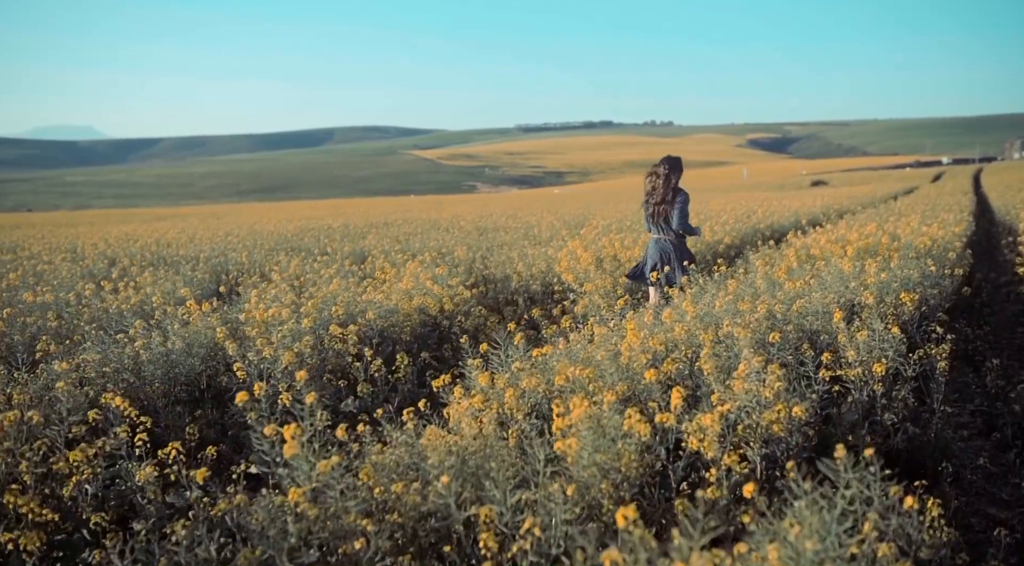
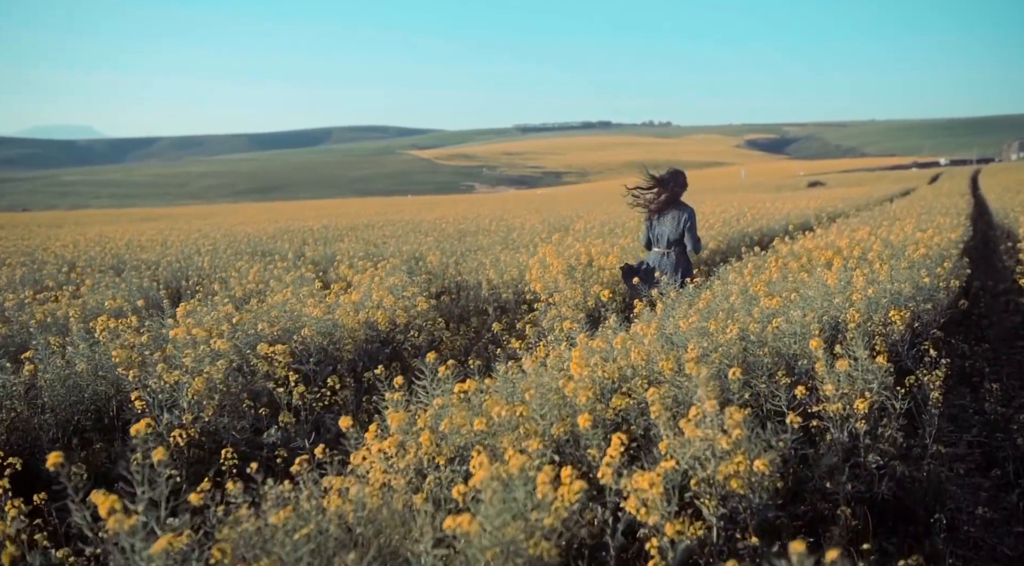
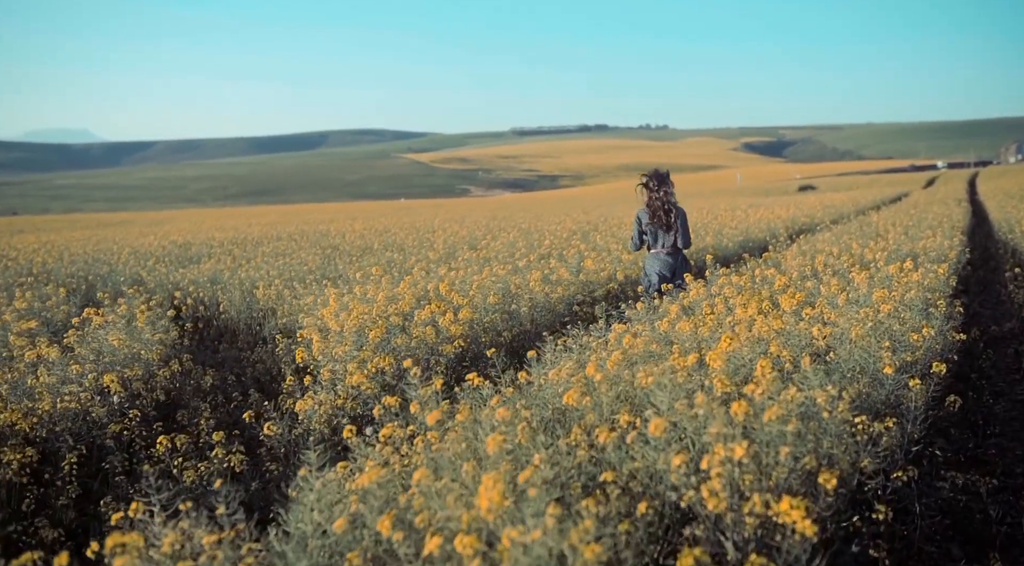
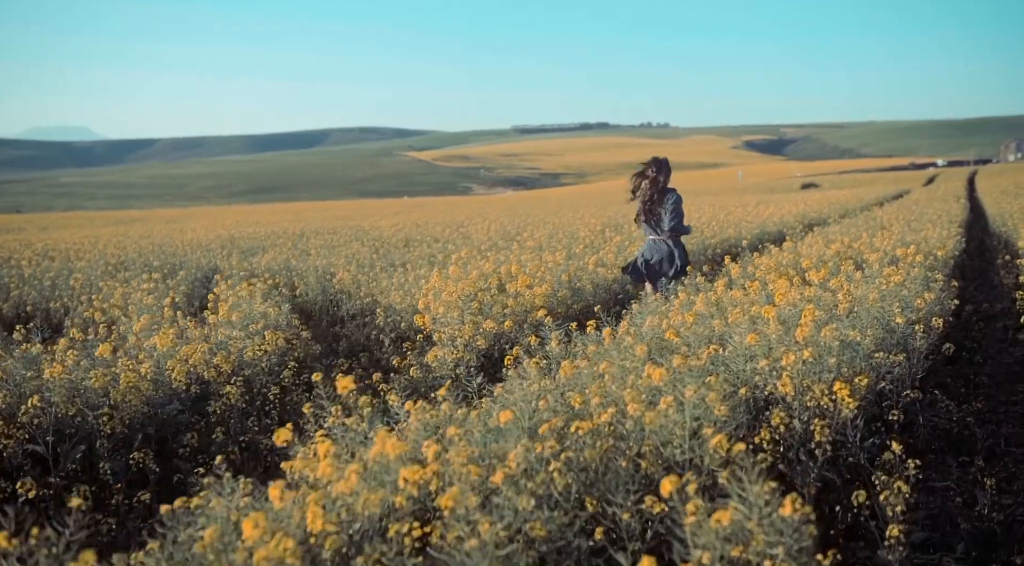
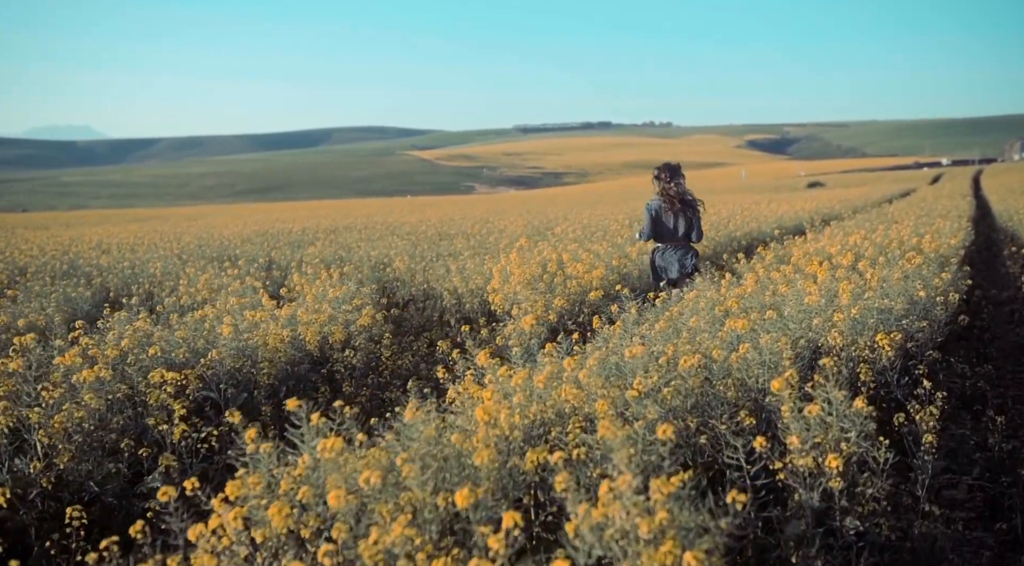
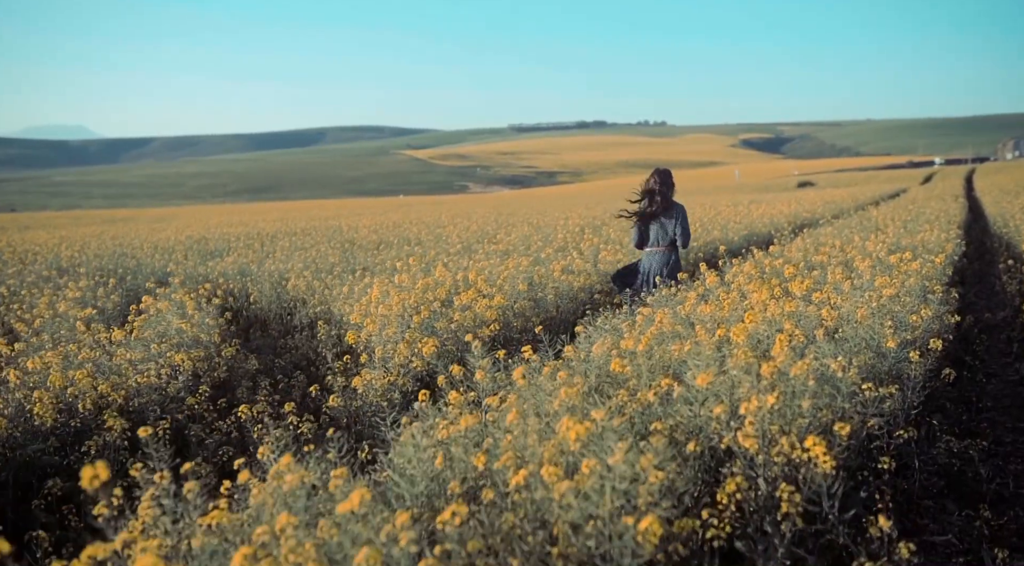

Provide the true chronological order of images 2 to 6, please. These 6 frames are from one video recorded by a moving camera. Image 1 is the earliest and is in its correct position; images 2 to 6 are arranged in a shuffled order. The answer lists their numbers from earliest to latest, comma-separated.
2, 5, 4, 6, 3
